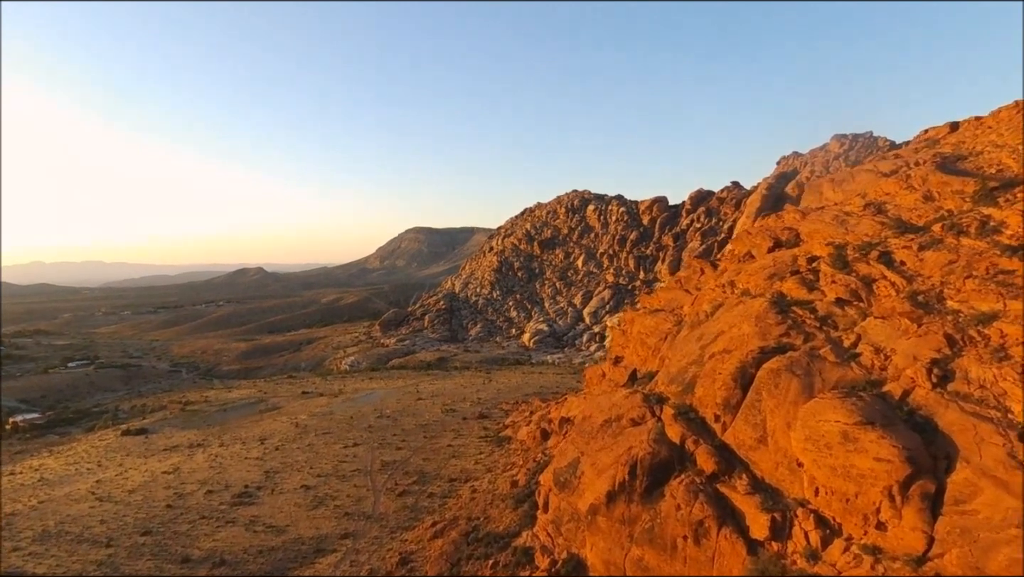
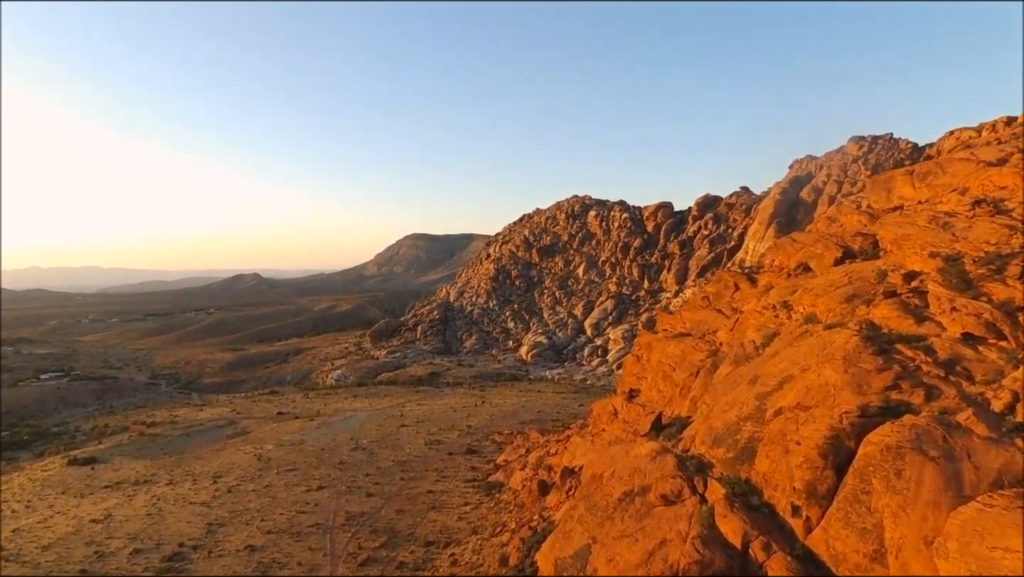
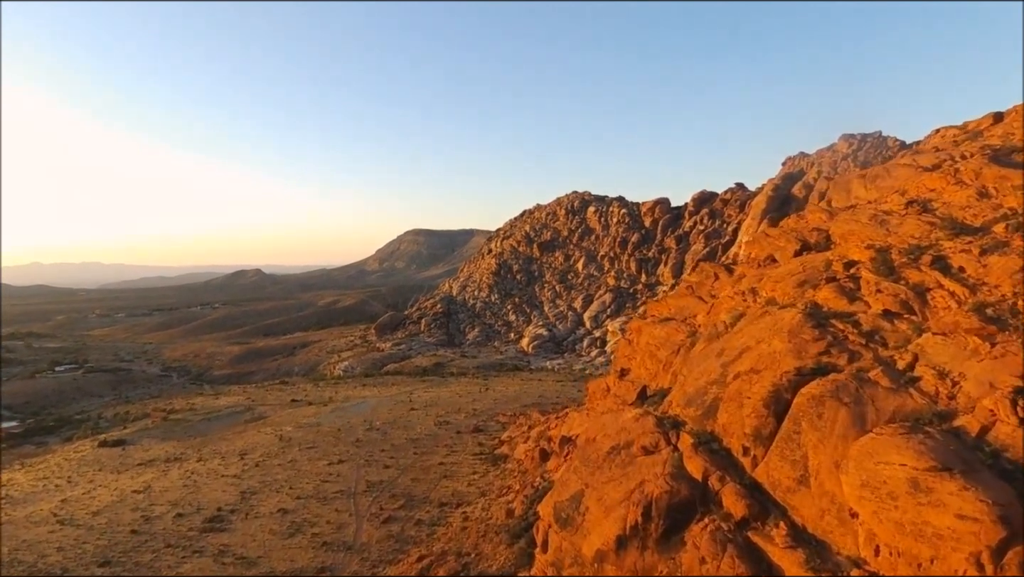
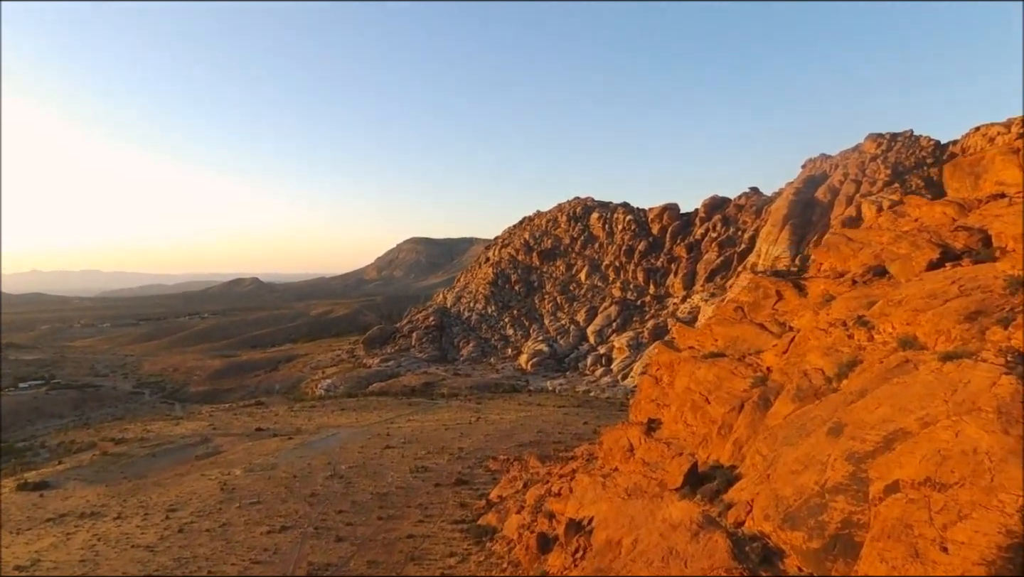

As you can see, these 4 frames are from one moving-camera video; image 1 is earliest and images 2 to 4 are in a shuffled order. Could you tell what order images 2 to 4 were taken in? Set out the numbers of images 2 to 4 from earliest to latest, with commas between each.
3, 2, 4
